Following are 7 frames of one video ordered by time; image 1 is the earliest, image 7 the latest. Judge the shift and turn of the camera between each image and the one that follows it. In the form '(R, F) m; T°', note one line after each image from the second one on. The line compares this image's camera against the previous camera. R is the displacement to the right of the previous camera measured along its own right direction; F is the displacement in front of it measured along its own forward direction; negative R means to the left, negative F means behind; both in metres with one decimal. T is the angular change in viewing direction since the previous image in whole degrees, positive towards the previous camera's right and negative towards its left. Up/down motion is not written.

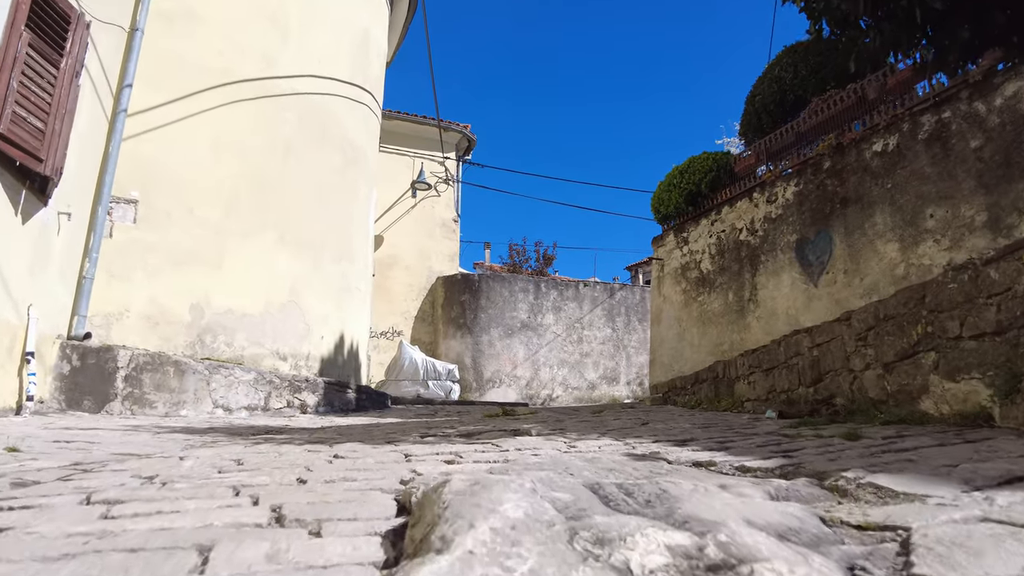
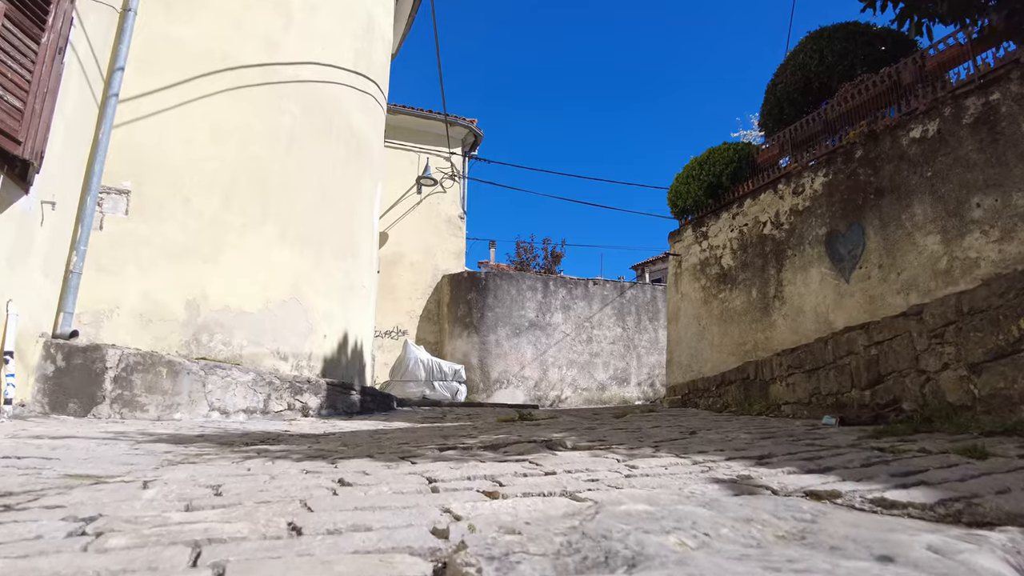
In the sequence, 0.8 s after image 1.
(-0.1, +0.4) m; 0°
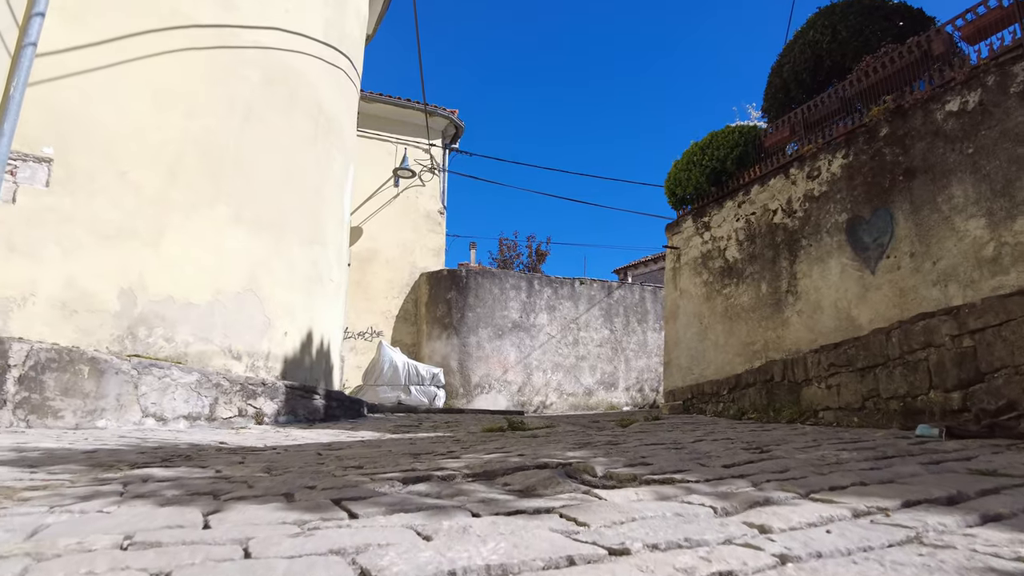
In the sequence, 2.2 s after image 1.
(-0.1, +0.8) m; +2°
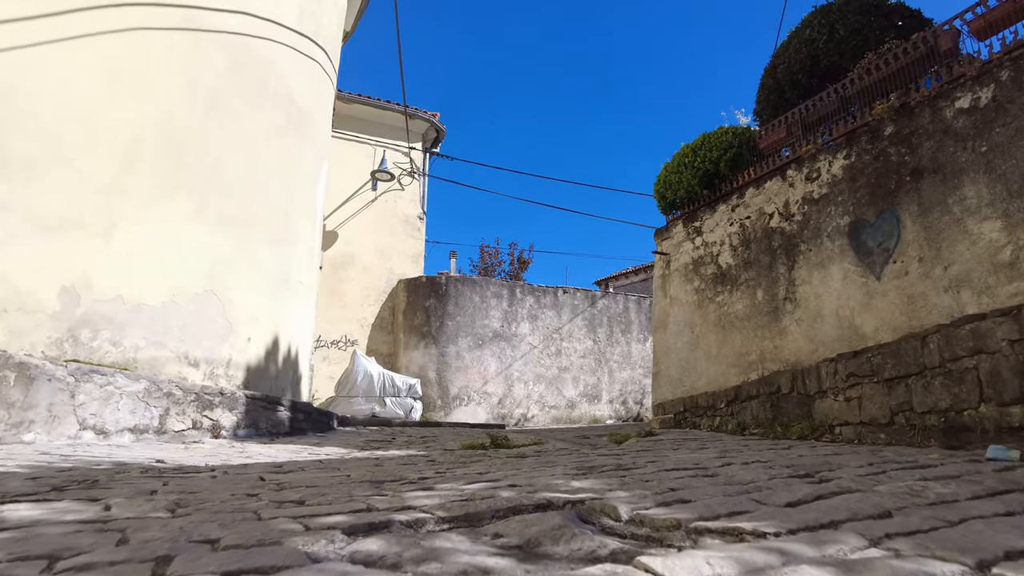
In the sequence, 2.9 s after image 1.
(0.0, +0.4) m; +2°
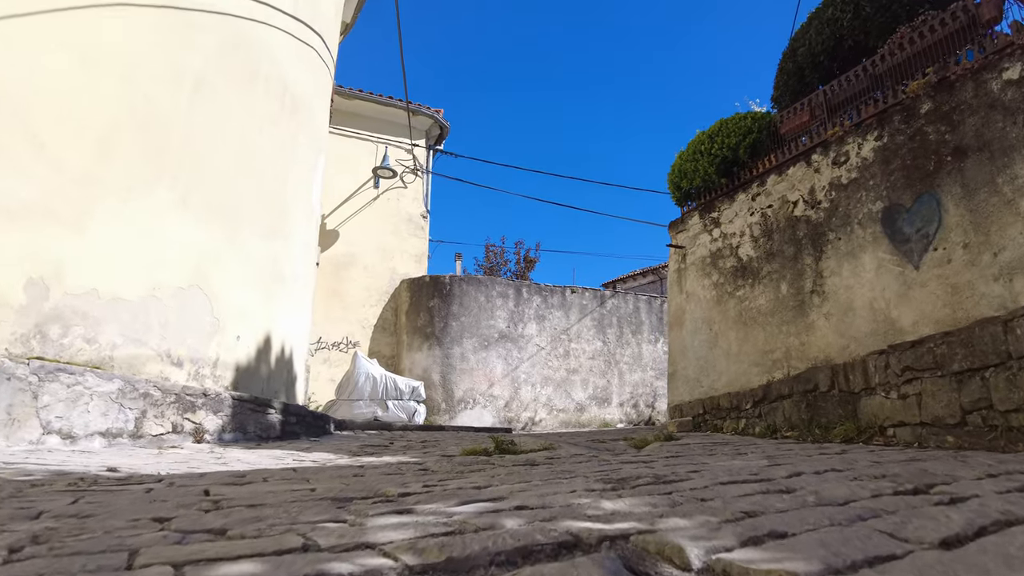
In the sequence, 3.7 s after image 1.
(0.0, +0.4) m; -1°
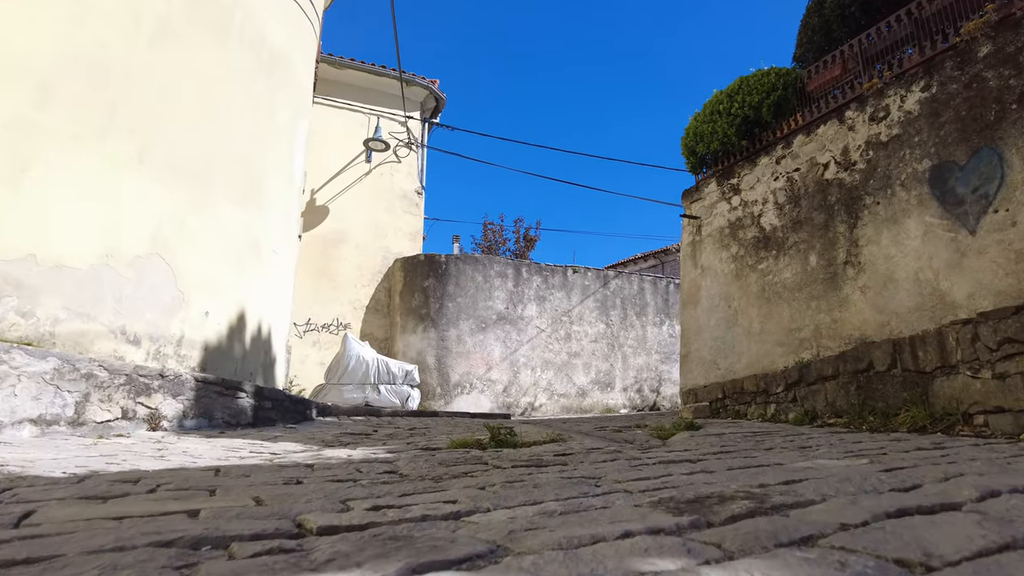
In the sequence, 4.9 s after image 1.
(0.0, +0.6) m; 0°
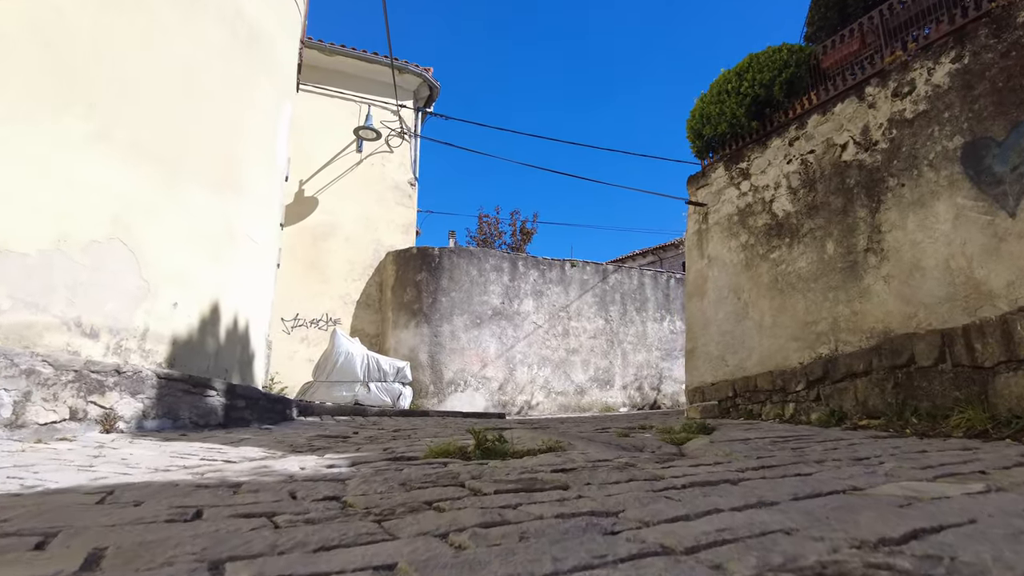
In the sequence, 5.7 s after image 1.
(0.0, +0.4) m; 0°
